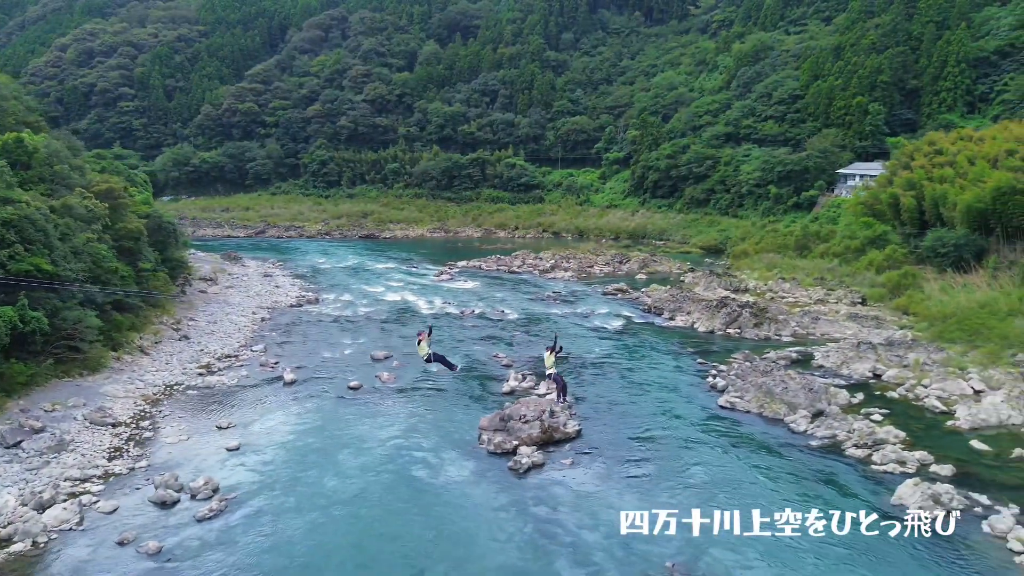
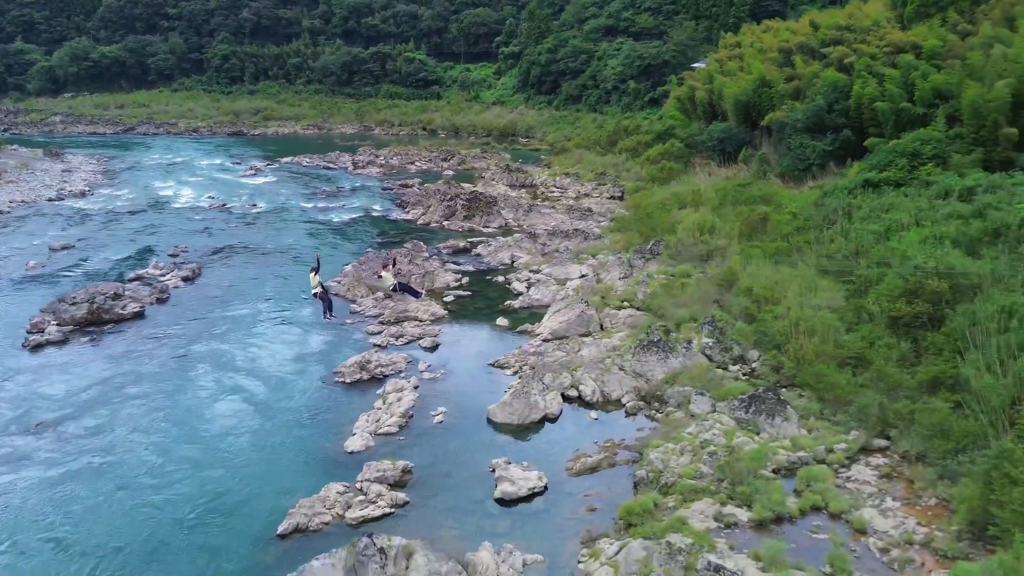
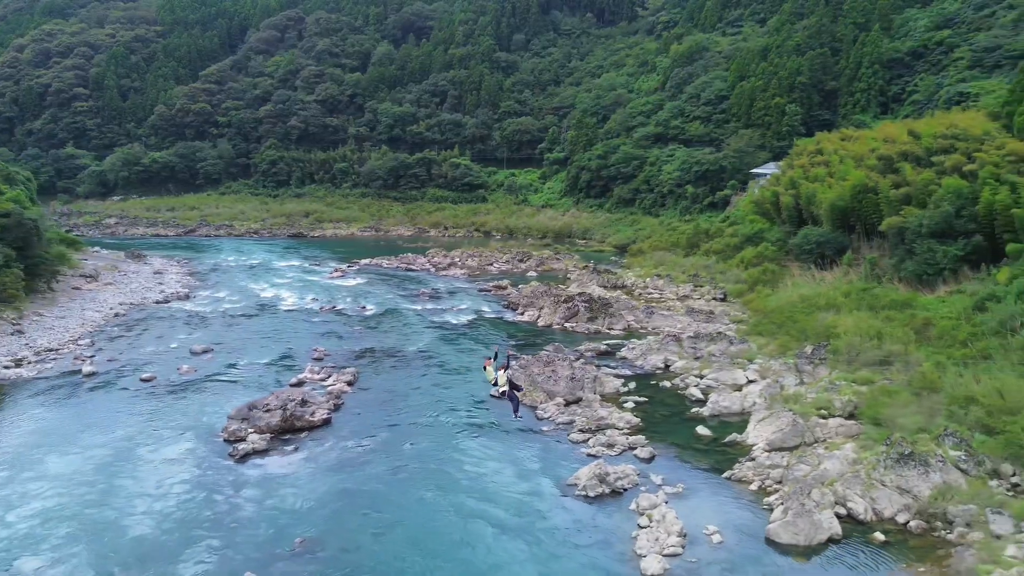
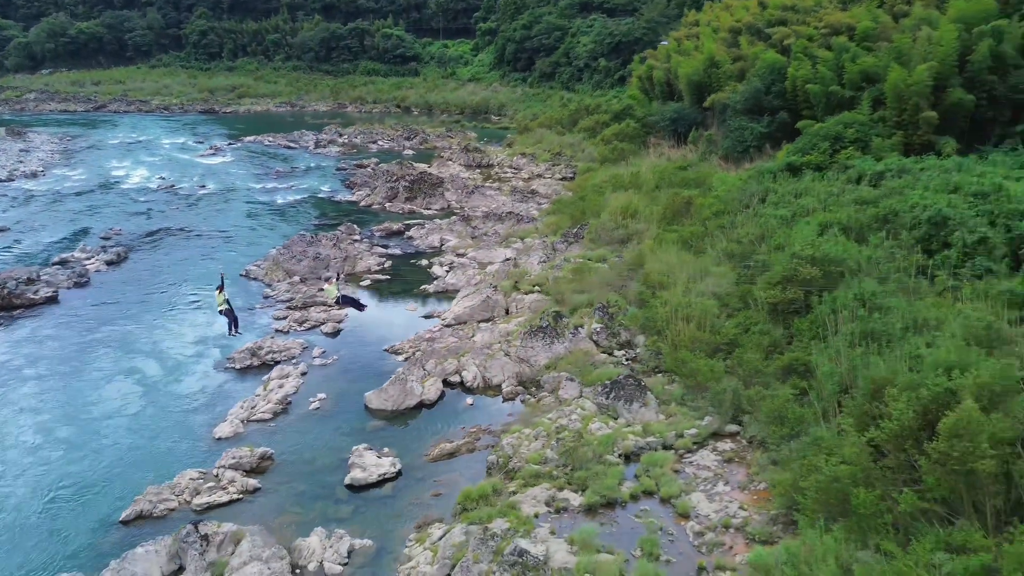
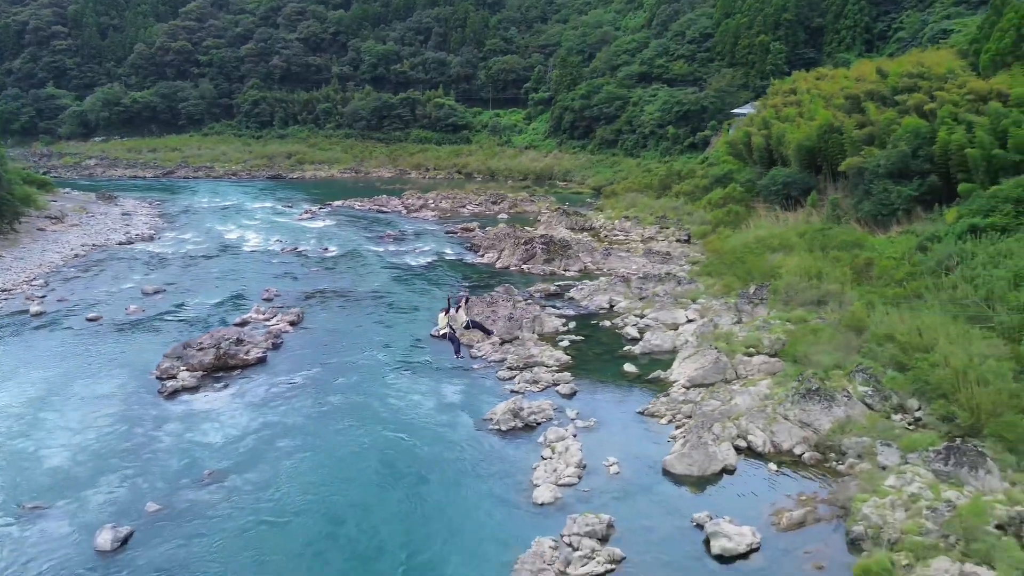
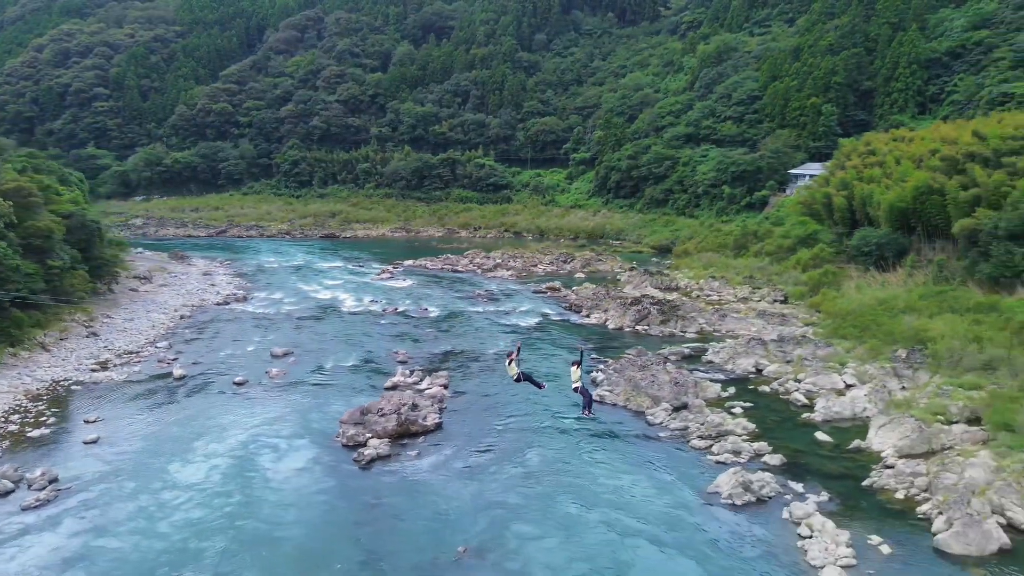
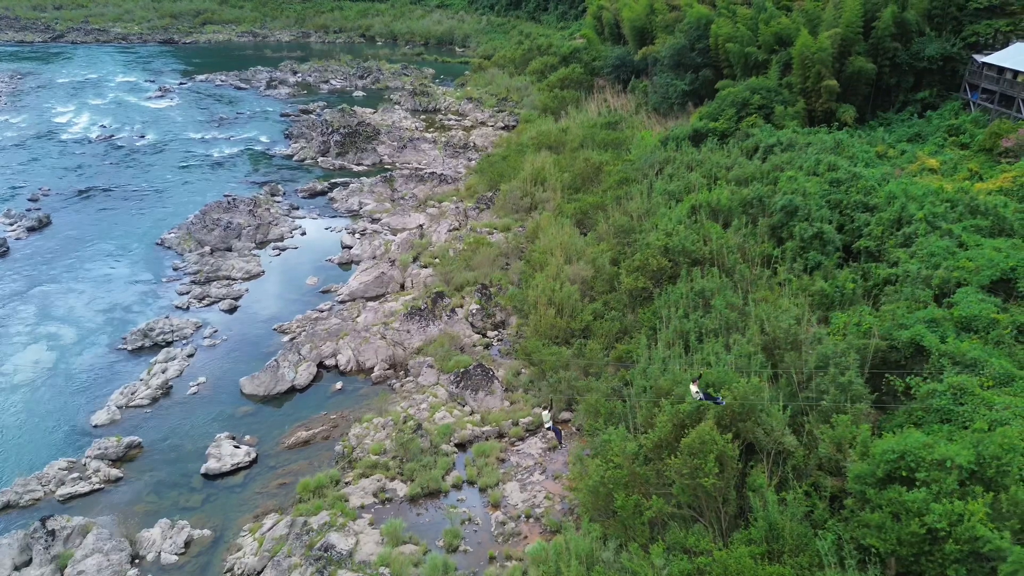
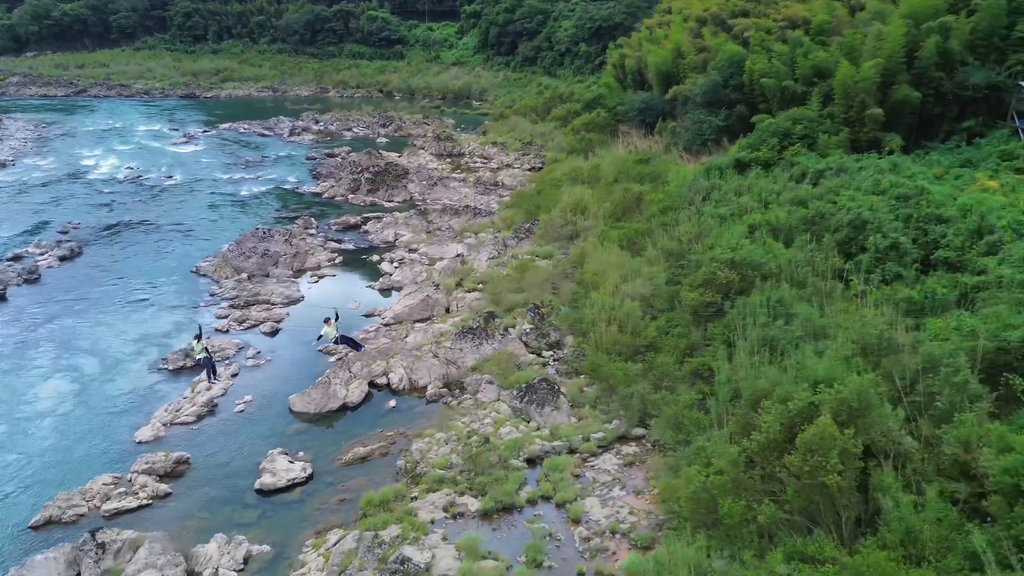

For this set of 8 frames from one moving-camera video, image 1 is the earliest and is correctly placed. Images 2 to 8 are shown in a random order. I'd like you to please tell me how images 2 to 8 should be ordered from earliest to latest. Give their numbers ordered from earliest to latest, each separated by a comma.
6, 3, 5, 2, 4, 8, 7
